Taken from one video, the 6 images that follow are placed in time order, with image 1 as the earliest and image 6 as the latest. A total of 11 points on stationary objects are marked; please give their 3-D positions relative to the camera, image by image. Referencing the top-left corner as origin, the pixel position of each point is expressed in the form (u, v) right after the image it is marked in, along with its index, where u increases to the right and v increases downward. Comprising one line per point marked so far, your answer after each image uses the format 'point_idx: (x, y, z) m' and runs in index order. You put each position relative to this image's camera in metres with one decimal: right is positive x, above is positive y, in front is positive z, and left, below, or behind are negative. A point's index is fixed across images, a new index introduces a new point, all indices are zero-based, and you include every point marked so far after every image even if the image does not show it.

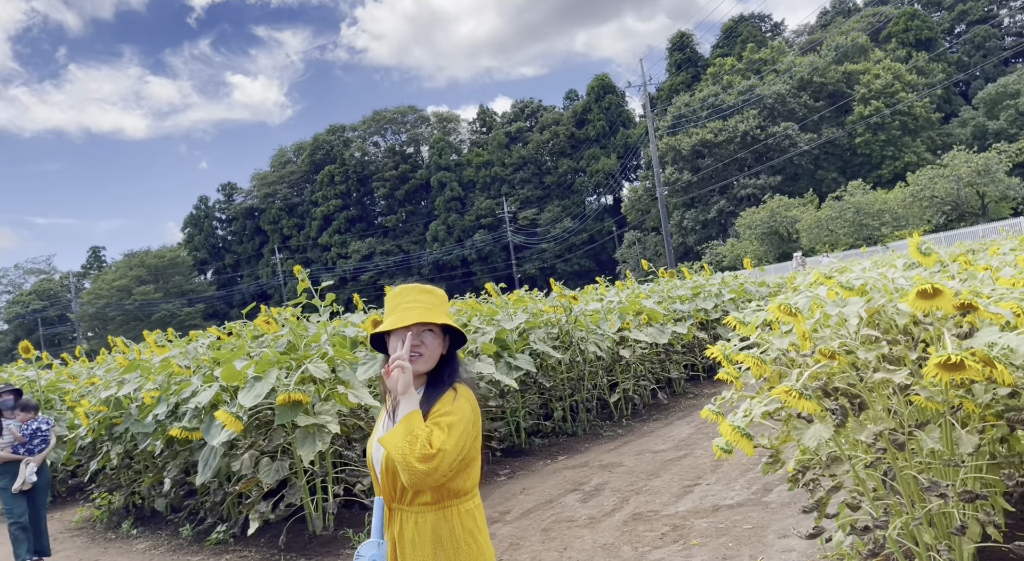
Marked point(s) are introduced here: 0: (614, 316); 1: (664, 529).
0: (+1.1, -0.4, +7.1) m
1: (+0.8, -1.4, +3.7) m
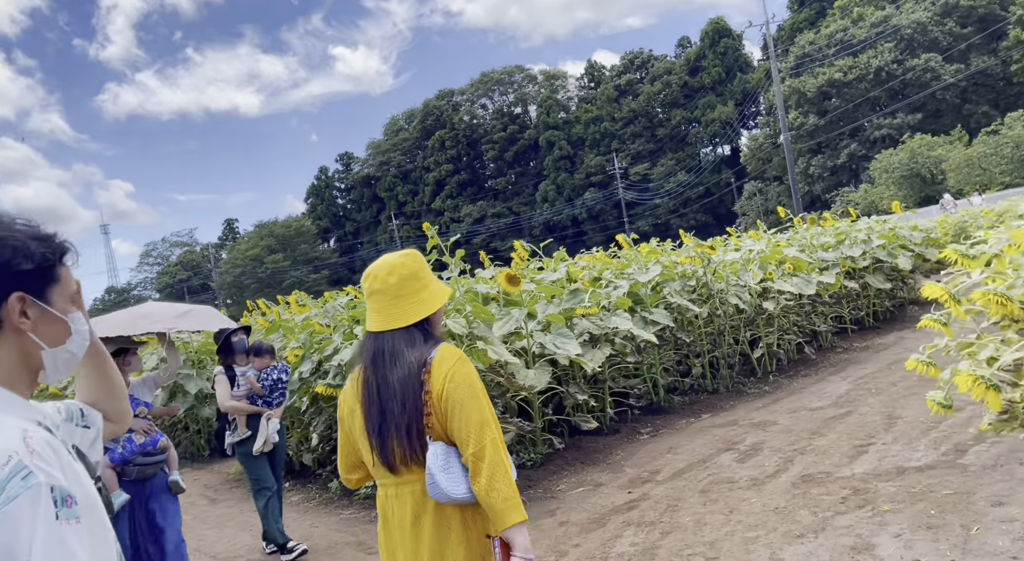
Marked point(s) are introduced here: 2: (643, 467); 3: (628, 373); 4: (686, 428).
0: (+2.4, +0.1, +6.6) m
1: (+1.6, -1.0, +3.3) m
2: (+0.9, -1.2, +4.4) m
3: (+1.0, -0.8, +5.7) m
4: (+1.4, -1.1, +5.2) m
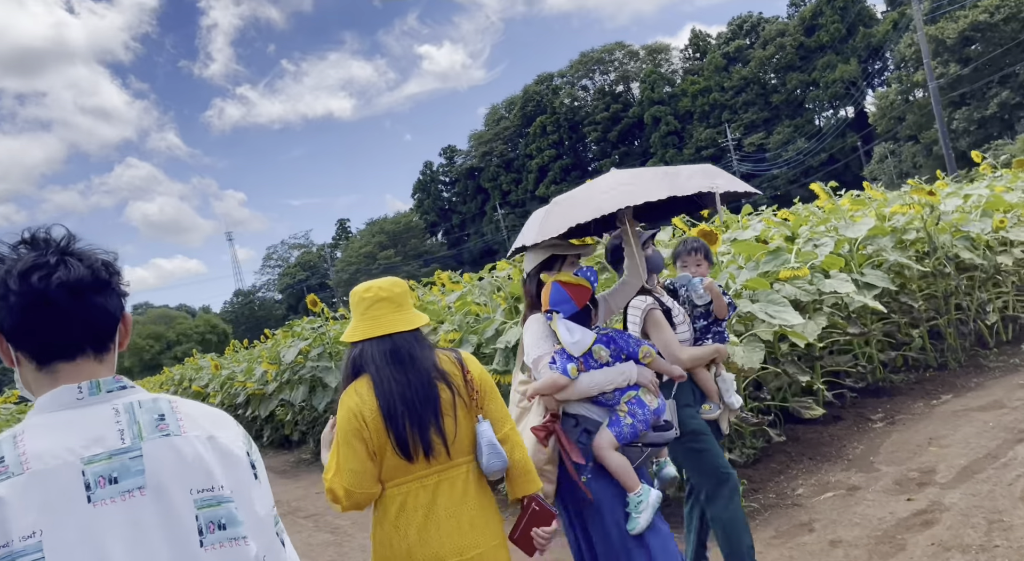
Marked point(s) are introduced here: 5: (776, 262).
0: (+3.8, +0.5, +5.4) m
1: (+2.6, -0.8, +2.3) m
2: (+2.0, -0.9, +3.4) m
3: (+2.3, -0.5, +4.7) m
4: (+2.6, -0.8, +4.2) m
5: (+1.7, +0.1, +4.4) m
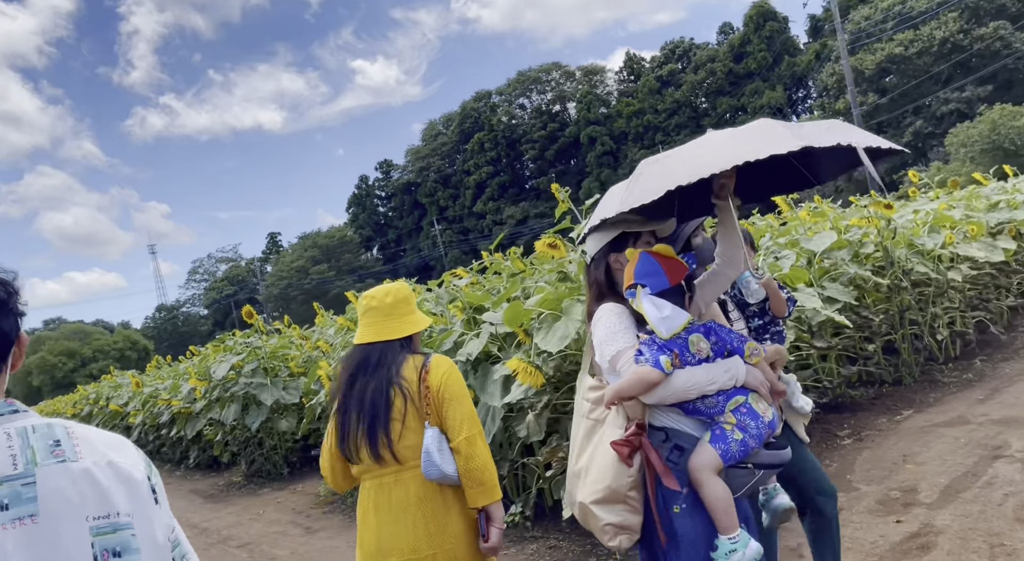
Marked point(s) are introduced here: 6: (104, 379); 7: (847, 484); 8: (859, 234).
0: (+3.4, +0.4, +5.5) m
1: (+2.5, -0.8, +2.2) m
2: (+1.8, -1.0, +3.3) m
3: (+2.0, -0.6, +4.6) m
4: (+2.4, -0.9, +4.1) m
5: (+1.5, 0.0, +4.3) m
6: (-7.1, -1.7, +11.7) m
7: (+1.7, -1.0, +3.4) m
8: (+2.6, +0.3, +5.1) m
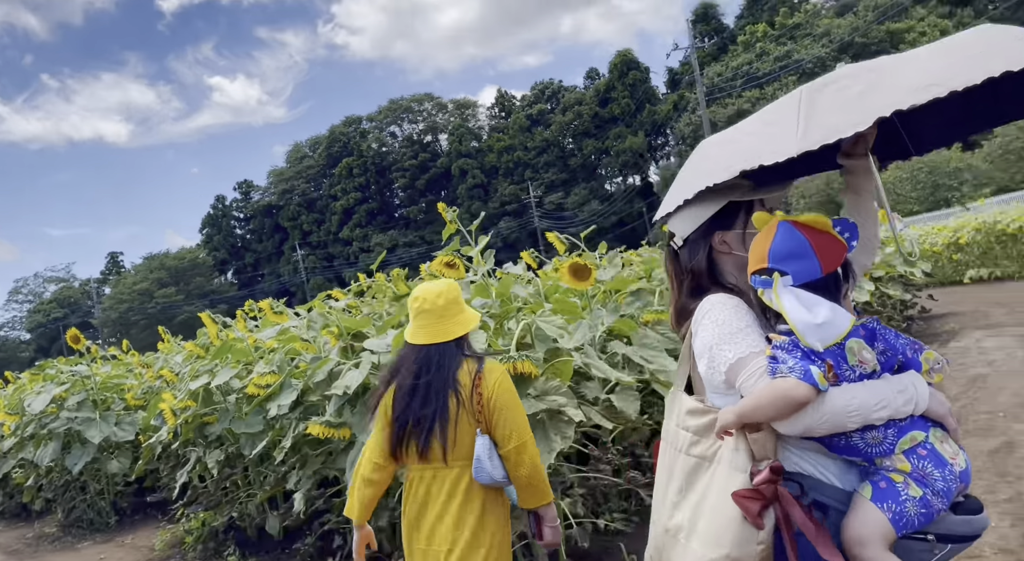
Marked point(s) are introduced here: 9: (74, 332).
0: (+2.5, +0.1, +5.6) m
1: (+2.2, -0.9, +2.2) m
2: (+1.3, -1.2, +3.2) m
3: (+1.2, -0.8, +4.5) m
4: (+1.7, -1.1, +4.1) m
5: (+0.8, -0.2, +4.1) m
6: (-9.1, -2.0, +9.6) m
7: (+1.2, -1.2, +3.3) m
8: (+1.8, +0.1, +5.2) m
9: (-3.5, -0.5, +5.3) m
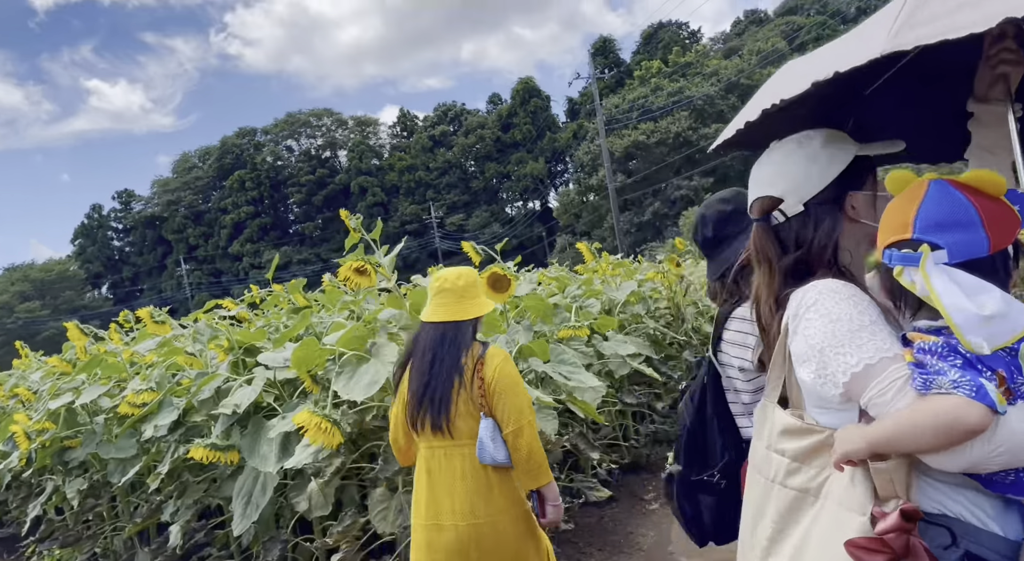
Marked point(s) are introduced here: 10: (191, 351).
0: (+1.7, -0.1, +5.8) m
1: (+2.0, -1.0, +2.4) m
2: (+0.9, -1.2, +3.1) m
3: (+0.6, -0.9, +4.4) m
4: (+1.1, -1.2, +4.1) m
5: (+0.3, -0.3, +4.0) m
6: (-10.4, -2.0, +7.9) m
7: (+0.8, -1.3, +3.2) m
8: (+1.1, -0.1, +5.2) m
9: (-4.1, -0.5, +4.6) m
10: (-1.8, -0.4, +3.7) m
